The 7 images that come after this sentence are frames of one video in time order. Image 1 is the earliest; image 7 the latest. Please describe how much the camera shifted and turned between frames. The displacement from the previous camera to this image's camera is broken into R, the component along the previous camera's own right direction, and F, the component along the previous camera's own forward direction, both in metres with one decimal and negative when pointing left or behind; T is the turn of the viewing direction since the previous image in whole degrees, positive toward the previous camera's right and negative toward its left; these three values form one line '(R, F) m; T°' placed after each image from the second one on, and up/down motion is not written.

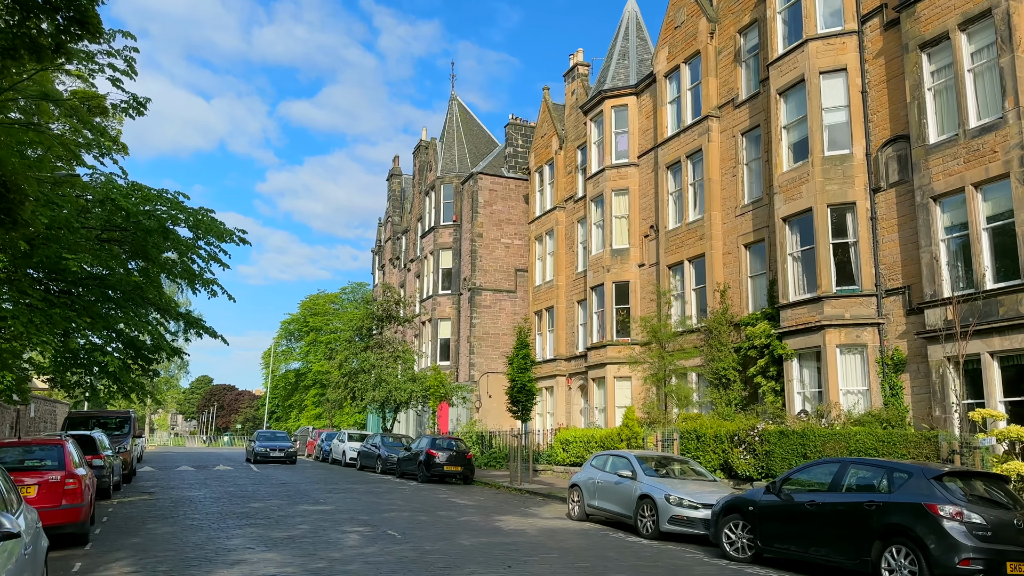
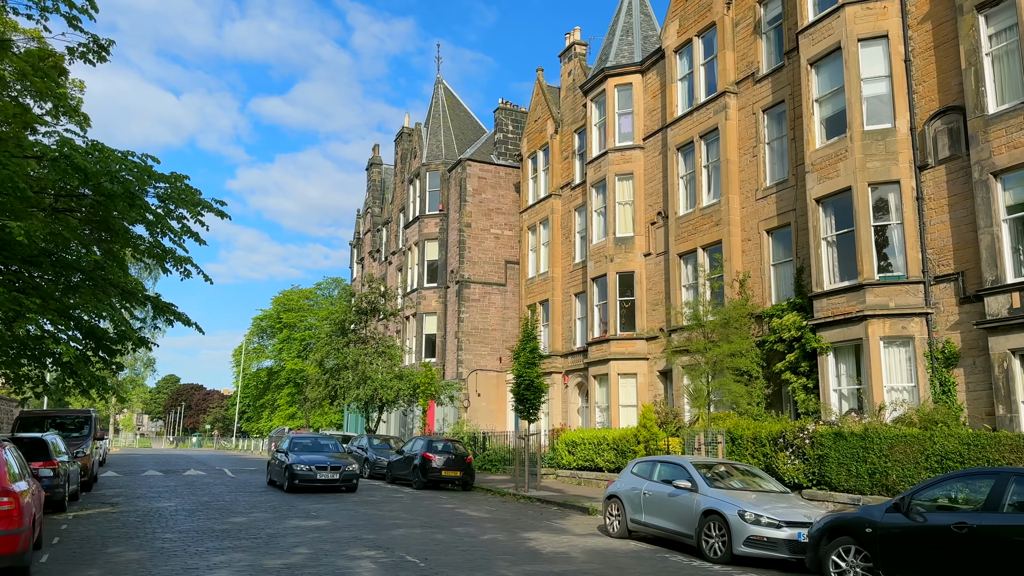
(-0.8, +2.0) m; +2°
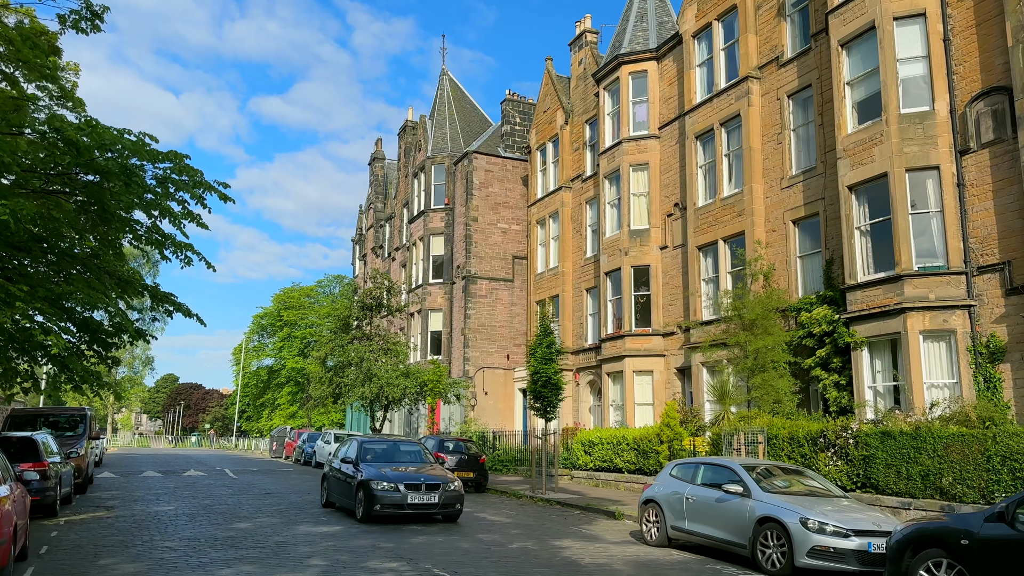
(-0.4, +0.9) m; 0°
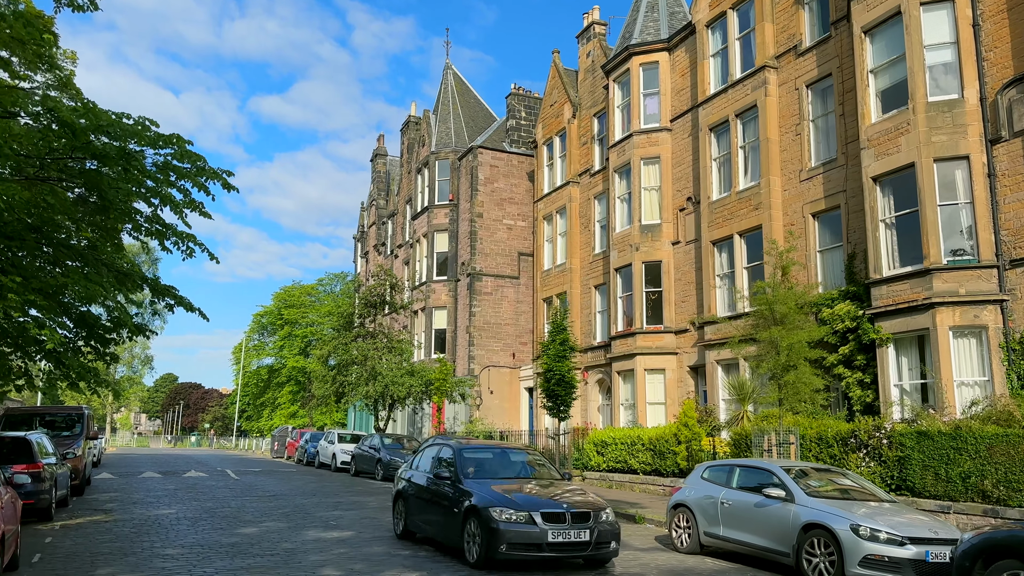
(-0.3, +0.6) m; 0°
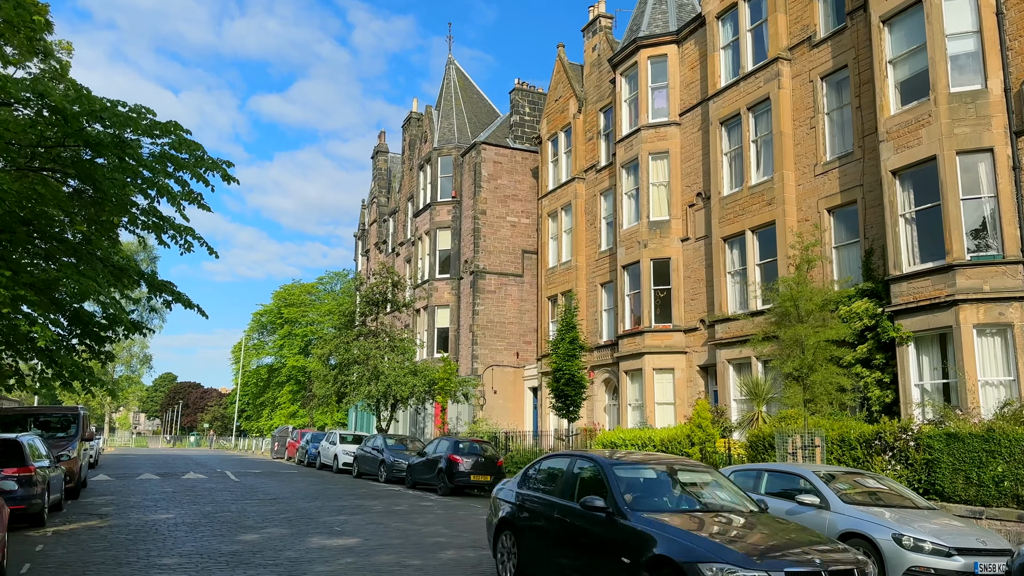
(-0.2, +0.5) m; 0°
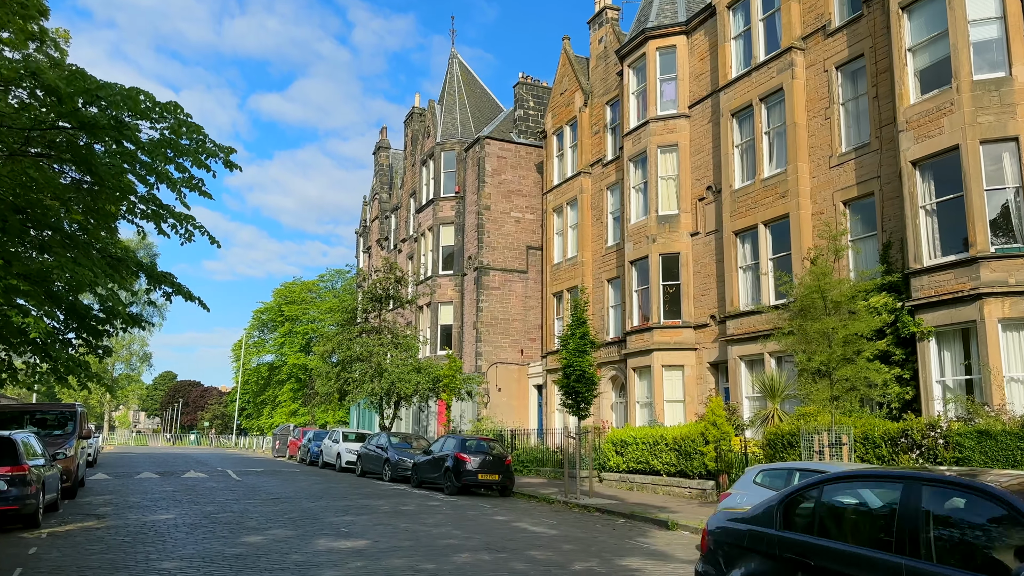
(-0.2, +0.5) m; 0°
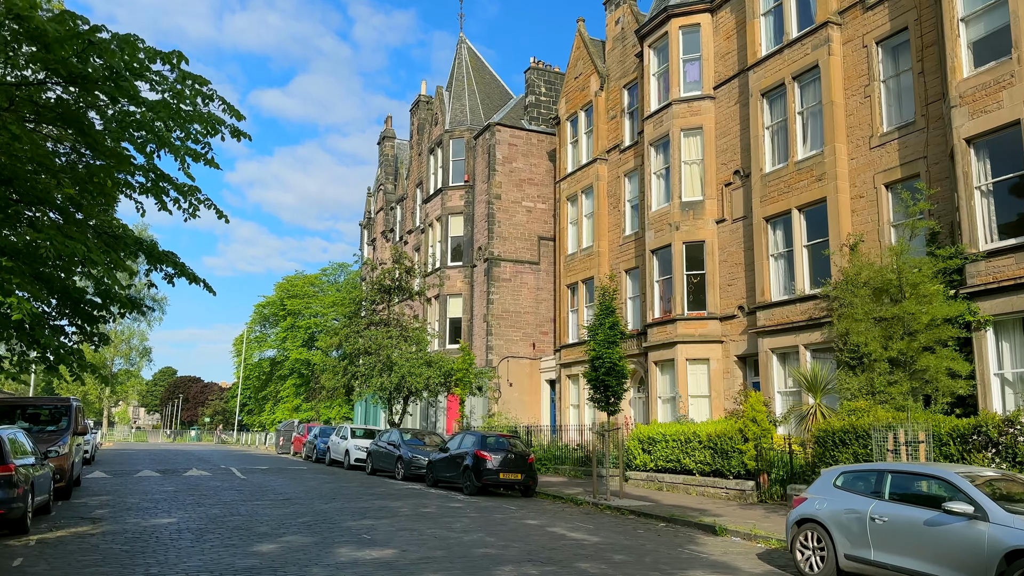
(-0.5, +1.1) m; 0°
